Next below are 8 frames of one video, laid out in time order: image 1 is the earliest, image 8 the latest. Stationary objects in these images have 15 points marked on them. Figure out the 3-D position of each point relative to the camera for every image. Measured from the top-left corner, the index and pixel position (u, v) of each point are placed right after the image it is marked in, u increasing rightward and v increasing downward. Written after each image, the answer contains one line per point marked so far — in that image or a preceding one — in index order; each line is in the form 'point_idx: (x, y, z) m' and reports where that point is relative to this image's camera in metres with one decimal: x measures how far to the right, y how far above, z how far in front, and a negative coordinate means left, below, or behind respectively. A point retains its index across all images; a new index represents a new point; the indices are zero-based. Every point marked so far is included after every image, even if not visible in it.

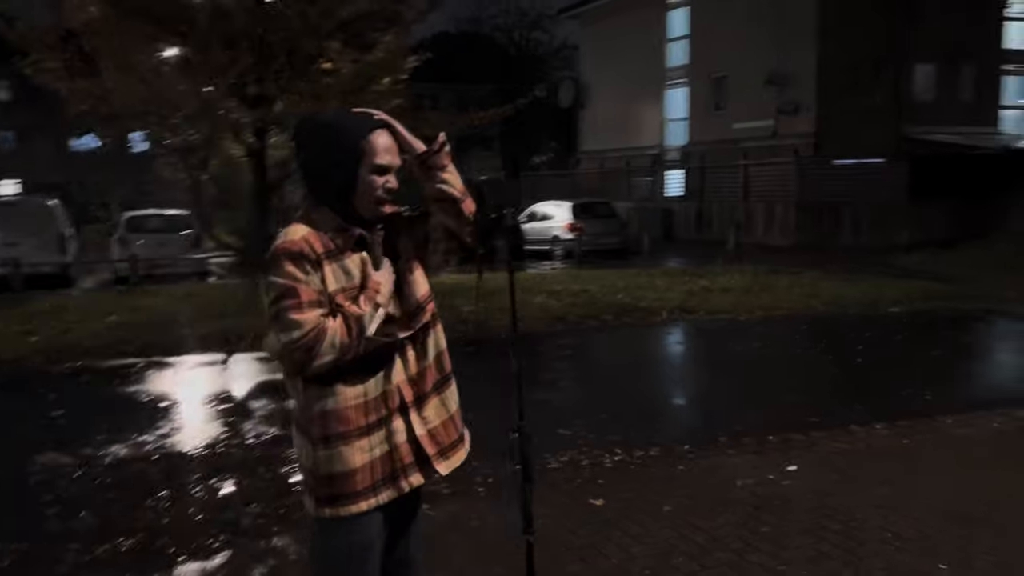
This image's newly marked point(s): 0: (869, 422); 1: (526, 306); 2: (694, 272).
0: (+2.4, -0.9, +5.8) m
1: (+0.2, -0.3, +10.8) m
2: (+3.1, +0.3, +14.6) m
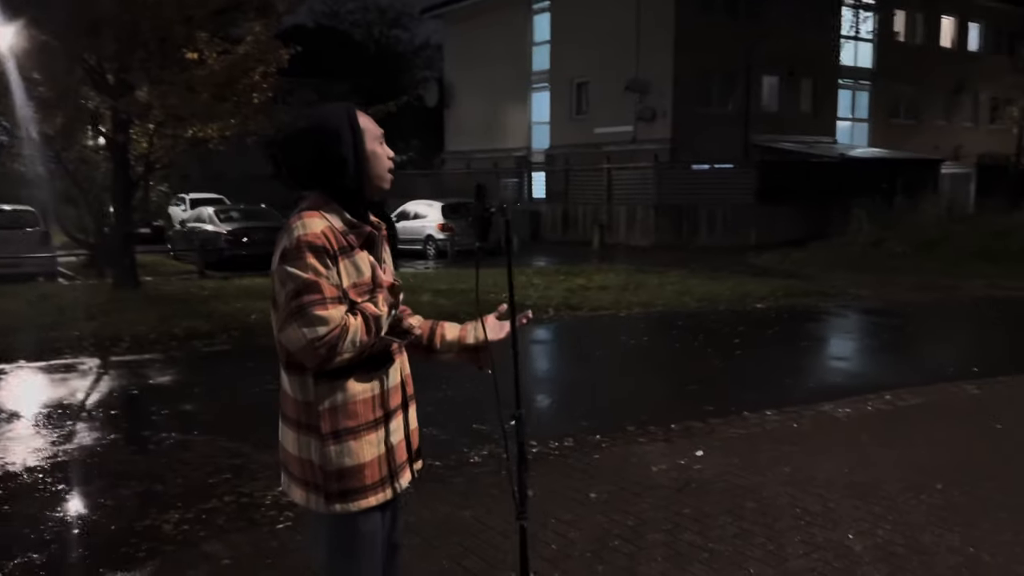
0: (+1.8, -0.9, +6.2) m
1: (-1.2, -0.2, +10.8) m
2: (+1.0, +0.3, +15.0) m
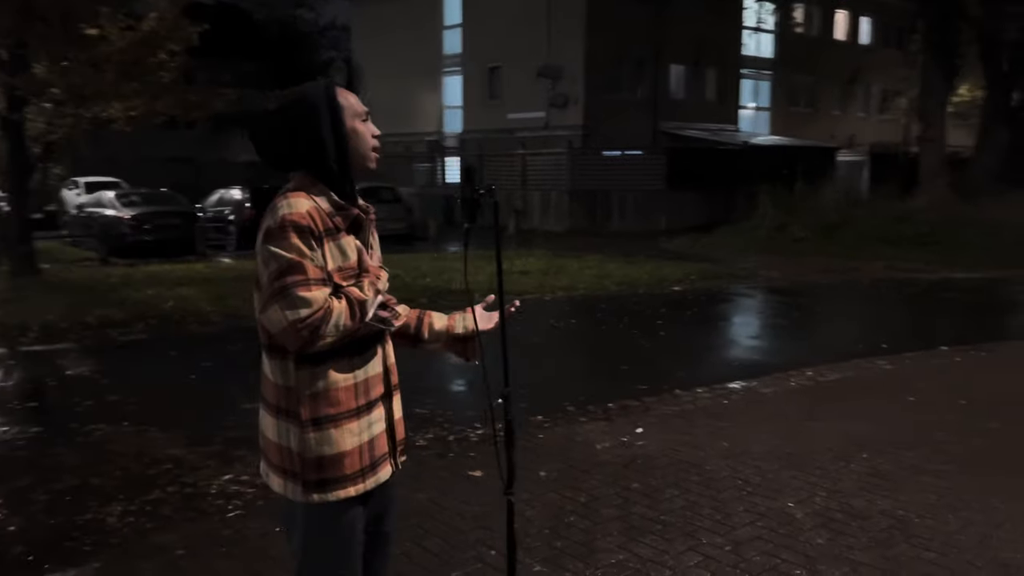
0: (+1.3, -0.7, +6.4) m
1: (-2.2, -0.1, +10.6) m
2: (-0.4, +0.5, +15.1) m
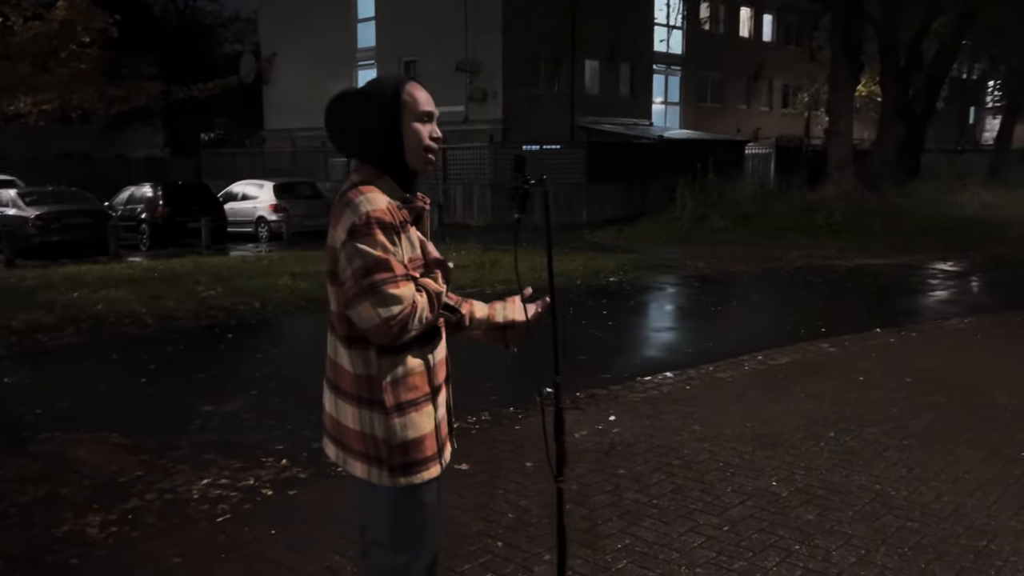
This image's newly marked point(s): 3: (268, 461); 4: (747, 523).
0: (+1.0, -0.7, +6.6) m
1: (-2.9, 0.0, +10.4) m
2: (-1.6, +0.6, +15.0) m
3: (-1.3, -0.9, +4.7) m
4: (+1.0, -1.0, +3.8) m
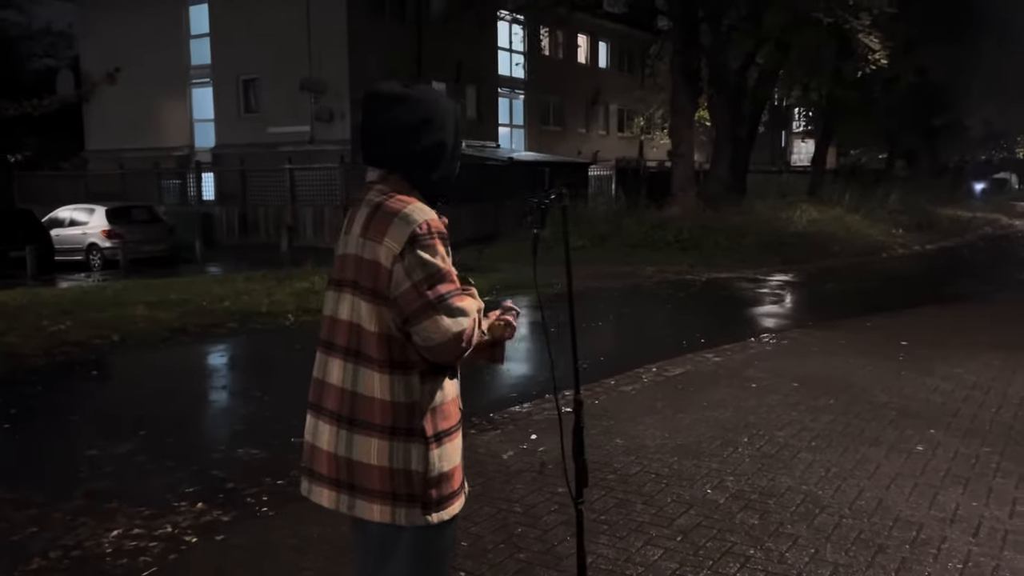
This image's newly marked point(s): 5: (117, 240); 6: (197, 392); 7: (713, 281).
0: (+0.3, -0.8, +6.6) m
1: (-4.3, -0.4, +9.6) m
2: (-3.9, +0.2, +14.4) m
3: (-1.6, -1.1, +4.3) m
4: (+0.8, -1.1, +3.9) m
5: (-8.8, +1.0, +19.2) m
6: (-2.3, -0.8, +6.8) m
7: (+3.6, +0.1, +15.5) m
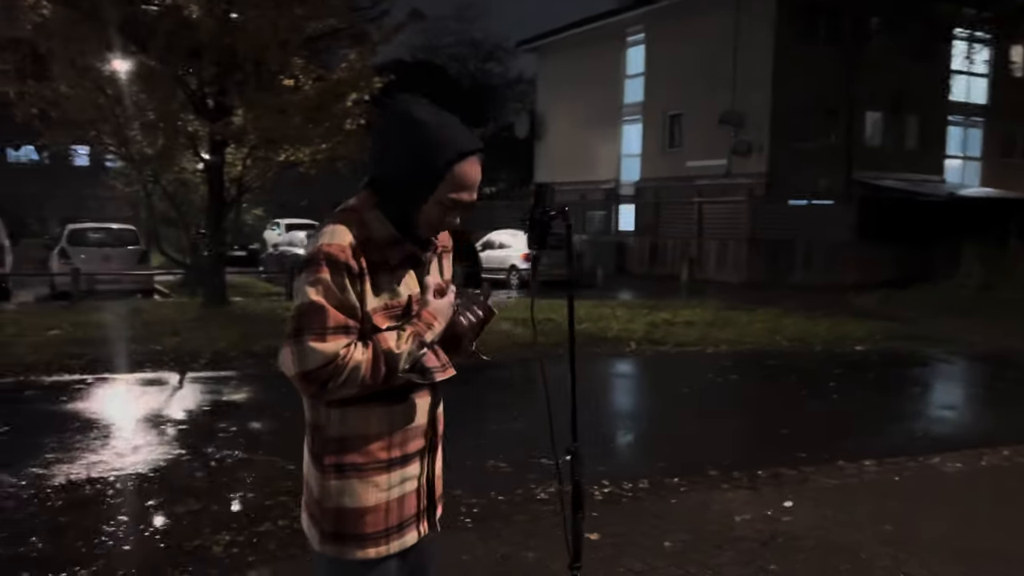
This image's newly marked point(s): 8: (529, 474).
0: (+2.3, -1.1, +5.7) m
1: (-0.3, -0.6, +10.5) m
2: (+2.4, -0.3, +14.6) m
3: (-0.6, -1.1, +4.6) m
4: (+1.4, -1.3, +3.1) m
5: (+0.5, +0.6, +21.1) m
6: (+0.1, -1.0, +7.2) m
7: (+9.5, -0.9, +11.9) m
8: (+0.1, -1.1, +5.1) m
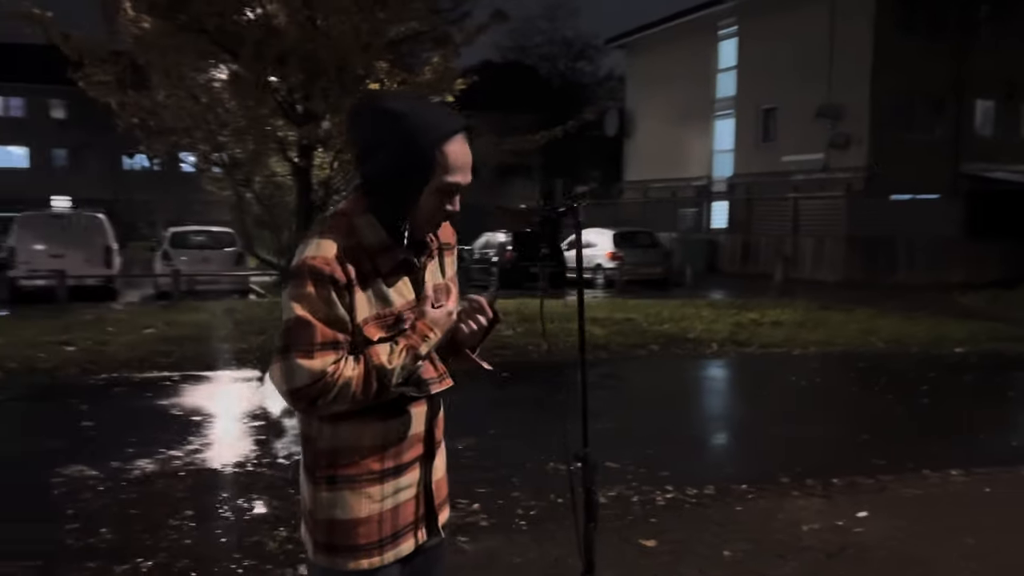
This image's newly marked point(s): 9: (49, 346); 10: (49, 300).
0: (+2.7, -1.1, +5.4) m
1: (+0.7, -0.6, +10.5) m
2: (+3.8, -0.3, +14.2) m
3: (-0.3, -1.1, +4.6) m
4: (+1.5, -1.3, +2.8) m
5: (+2.6, +0.6, +20.9) m
6: (+0.6, -1.0, +7.0) m
7: (+10.5, -0.9, +10.8) m
8: (+0.5, -1.1, +5.0) m
9: (-4.9, -0.6, +9.1) m
10: (-8.2, -0.2, +15.3) m
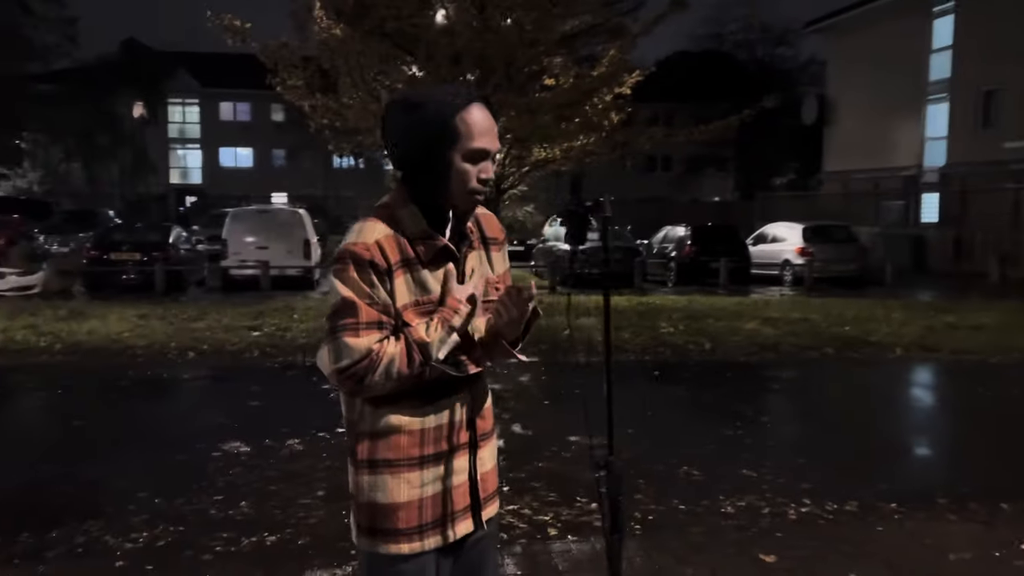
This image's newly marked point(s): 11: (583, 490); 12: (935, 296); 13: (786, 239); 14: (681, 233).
0: (+3.4, -1.1, +4.6) m
1: (+2.6, -0.5, +10.0) m
2: (+6.4, -0.3, +13.0) m
3: (+0.4, -1.1, +4.5) m
4: (+1.7, -1.3, +2.4) m
5: (+6.8, +0.7, +19.8) m
6: (+1.8, -1.0, +6.7) m
7: (+12.3, -1.0, +8.2) m
8: (+1.2, -1.1, +4.8) m
9: (-3.2, -0.5, +10.0) m
10: (-5.0, 0.0, +16.7) m
11: (+0.4, -1.1, +4.7) m
12: (+8.3, -0.1, +17.2) m
13: (+6.5, +1.1, +20.6) m
14: (+4.0, +1.3, +20.4) m
